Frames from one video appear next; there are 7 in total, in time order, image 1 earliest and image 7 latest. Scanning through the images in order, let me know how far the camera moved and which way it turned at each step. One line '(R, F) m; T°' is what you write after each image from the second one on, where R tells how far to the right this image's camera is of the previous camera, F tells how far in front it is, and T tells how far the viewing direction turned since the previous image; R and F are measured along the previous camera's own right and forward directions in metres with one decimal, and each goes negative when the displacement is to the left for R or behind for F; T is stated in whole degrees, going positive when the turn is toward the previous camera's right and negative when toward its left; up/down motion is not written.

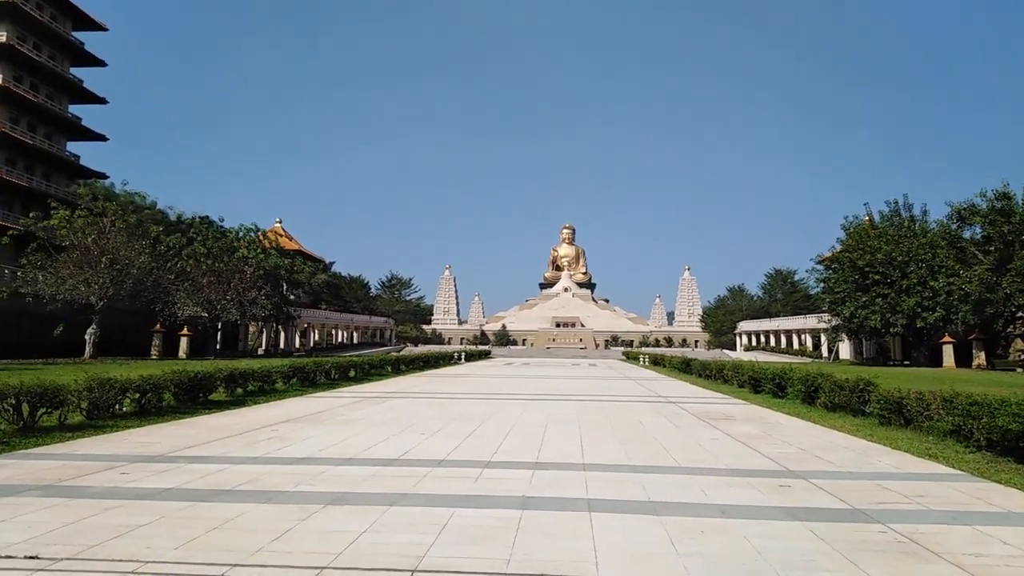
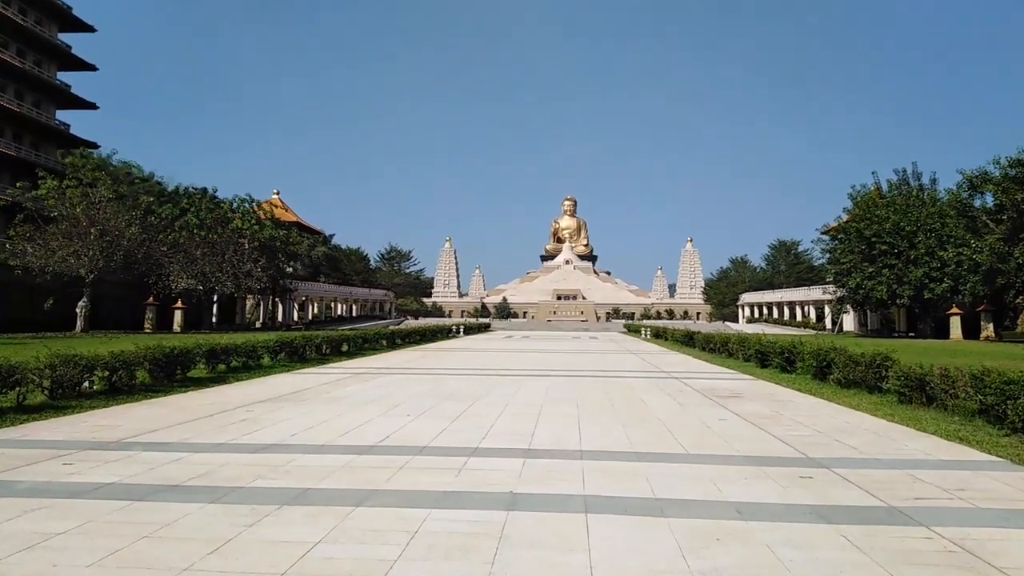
(+0.1, +0.8) m; 0°
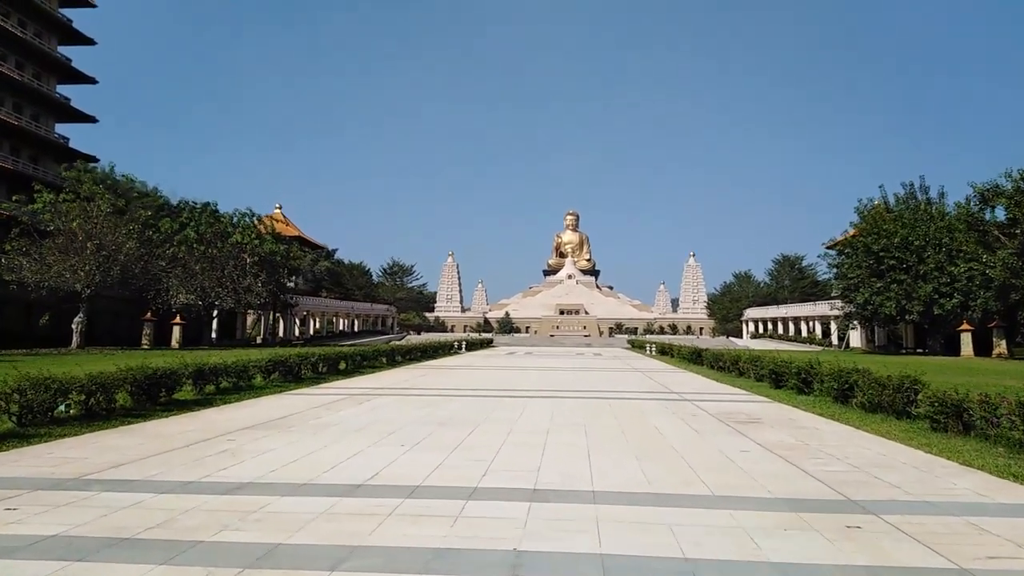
(0.0, +0.7) m; 0°
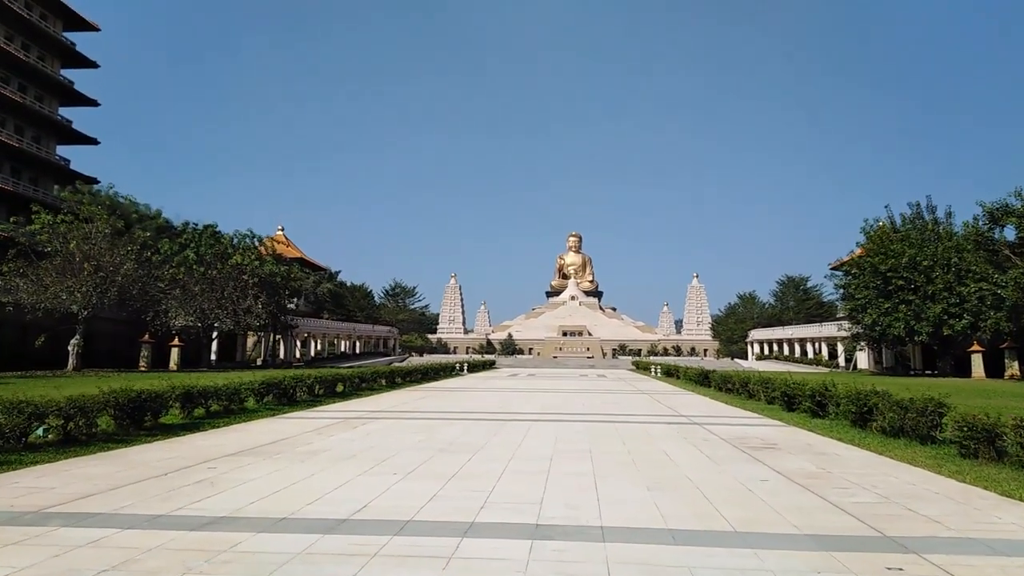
(0.0, +0.5) m; 0°
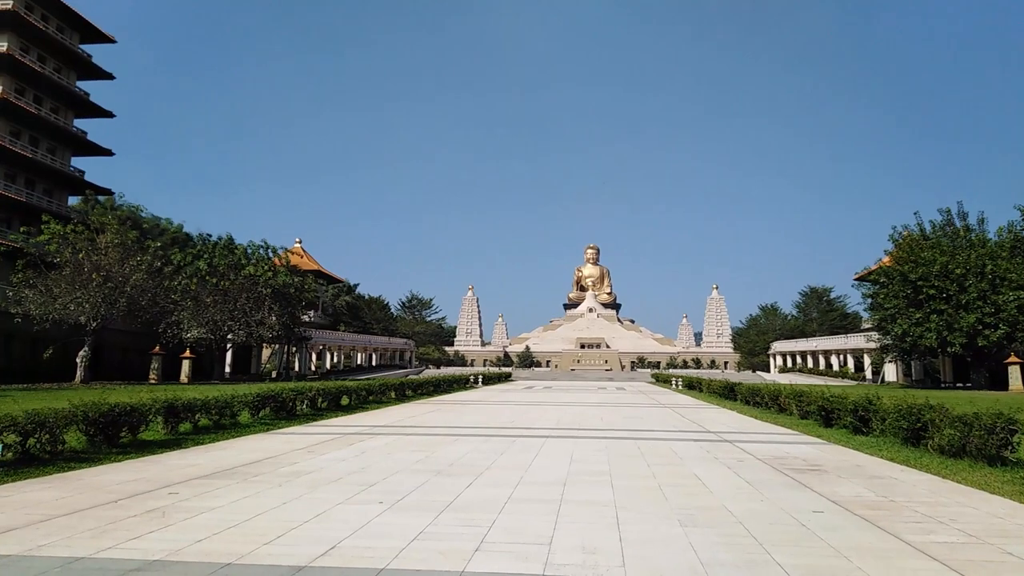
(+0.1, +1.2) m; -1°
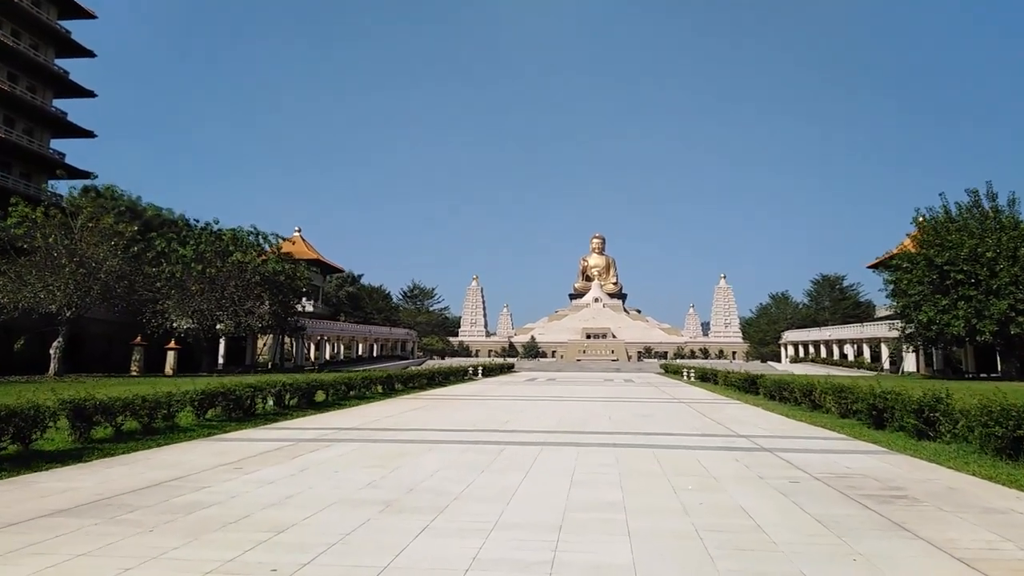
(+0.3, +2.5) m; 0°
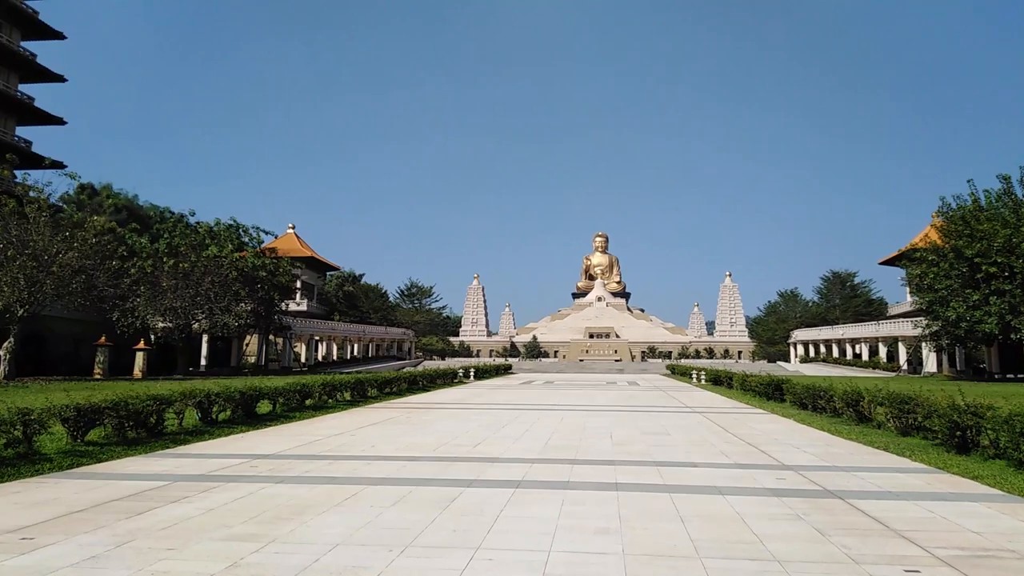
(+0.5, +3.1) m; 0°
